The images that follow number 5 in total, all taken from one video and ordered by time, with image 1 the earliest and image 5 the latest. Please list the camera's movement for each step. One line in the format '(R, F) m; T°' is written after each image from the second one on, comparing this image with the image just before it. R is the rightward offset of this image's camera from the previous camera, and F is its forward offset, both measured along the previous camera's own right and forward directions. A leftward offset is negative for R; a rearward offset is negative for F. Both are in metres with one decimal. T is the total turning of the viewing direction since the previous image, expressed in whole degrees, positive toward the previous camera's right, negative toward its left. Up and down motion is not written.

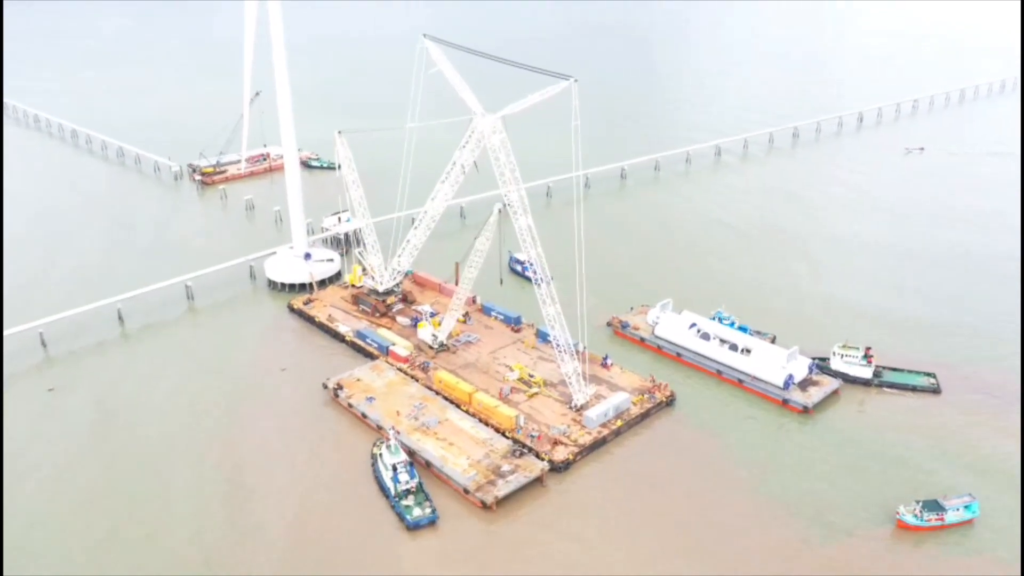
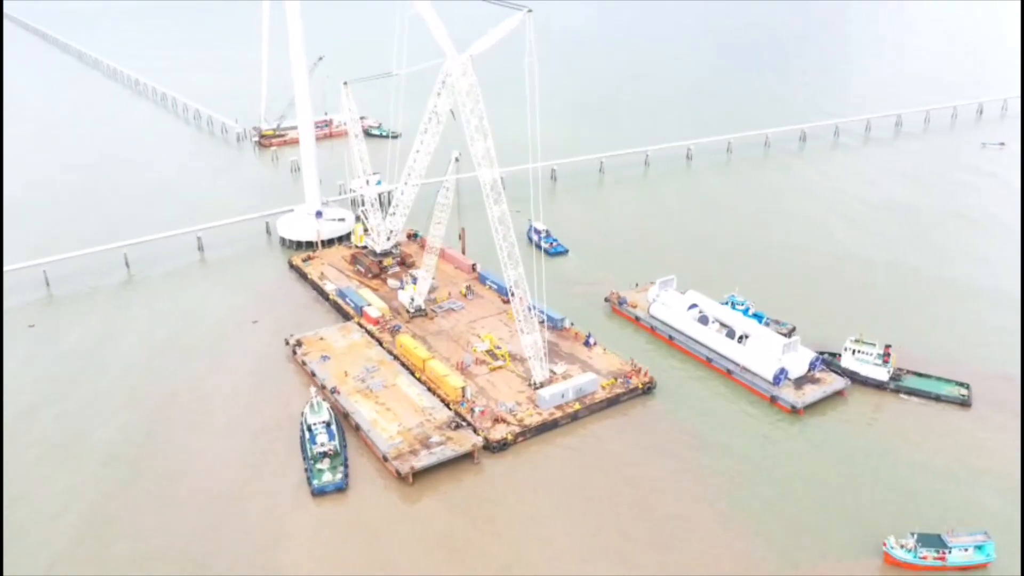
(+6.4, +3.9) m; -8°
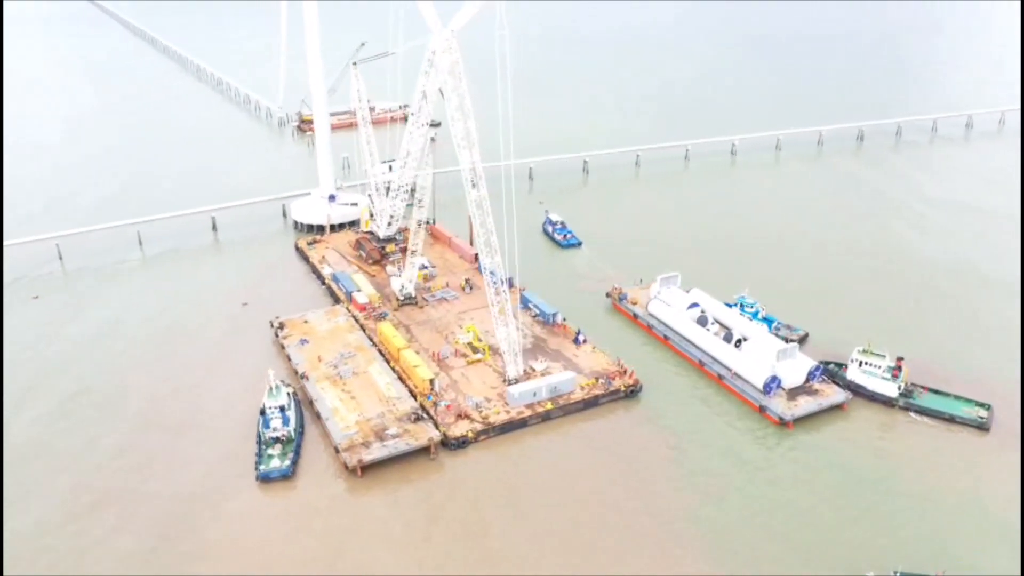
(+3.6, +2.0) m; -5°
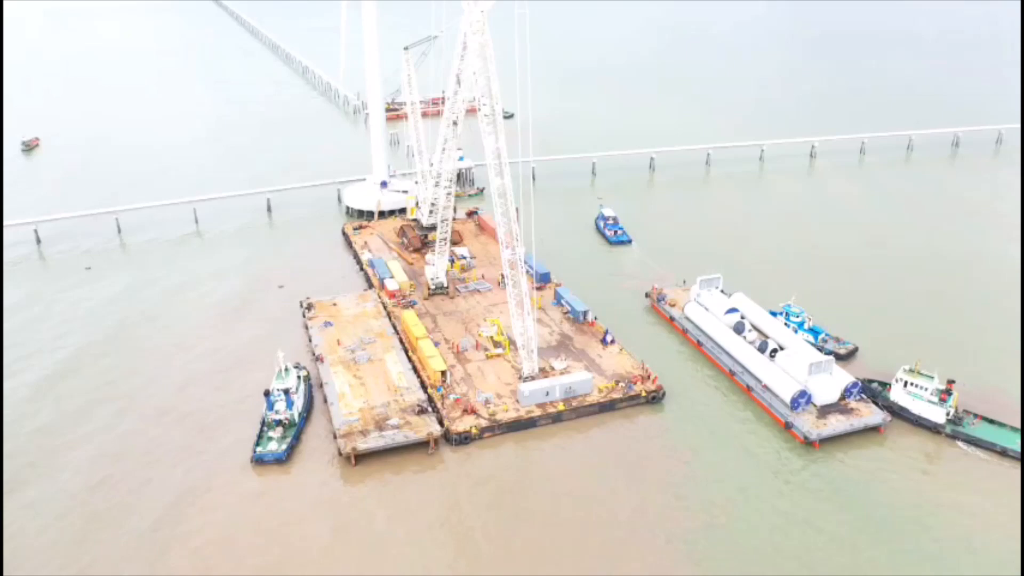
(+2.5, +1.3) m; -6°
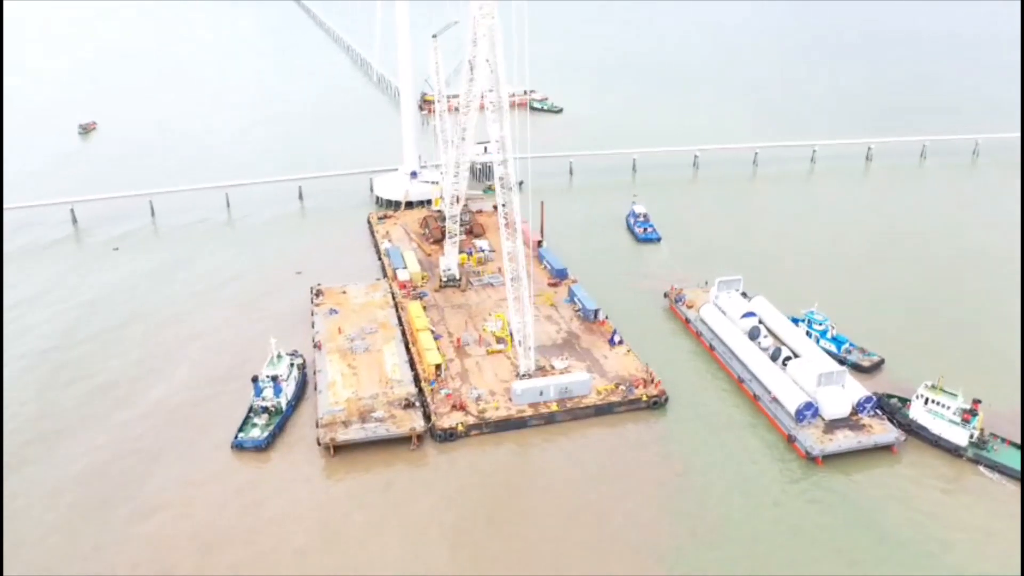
(+2.3, +1.2) m; -5°
